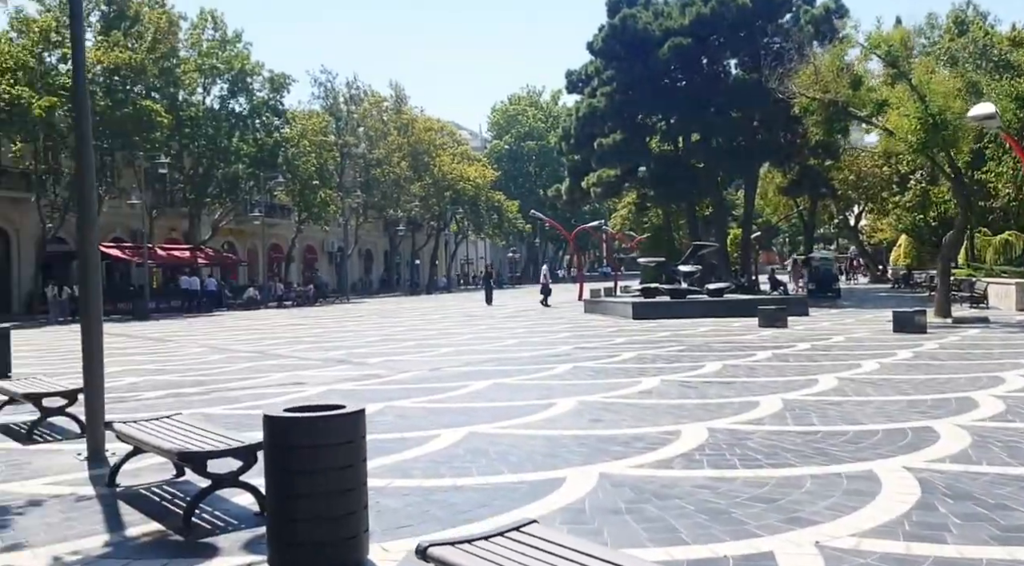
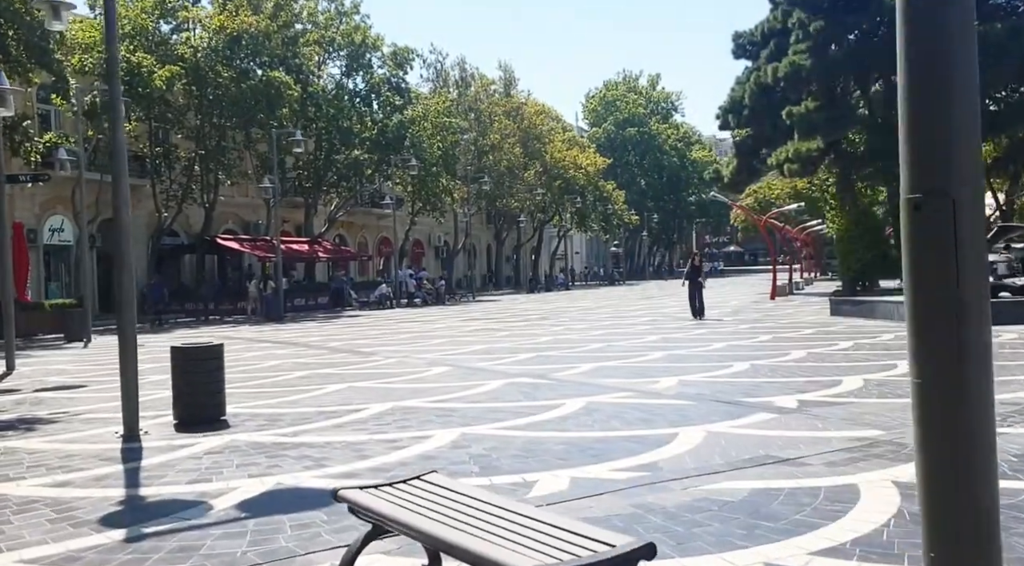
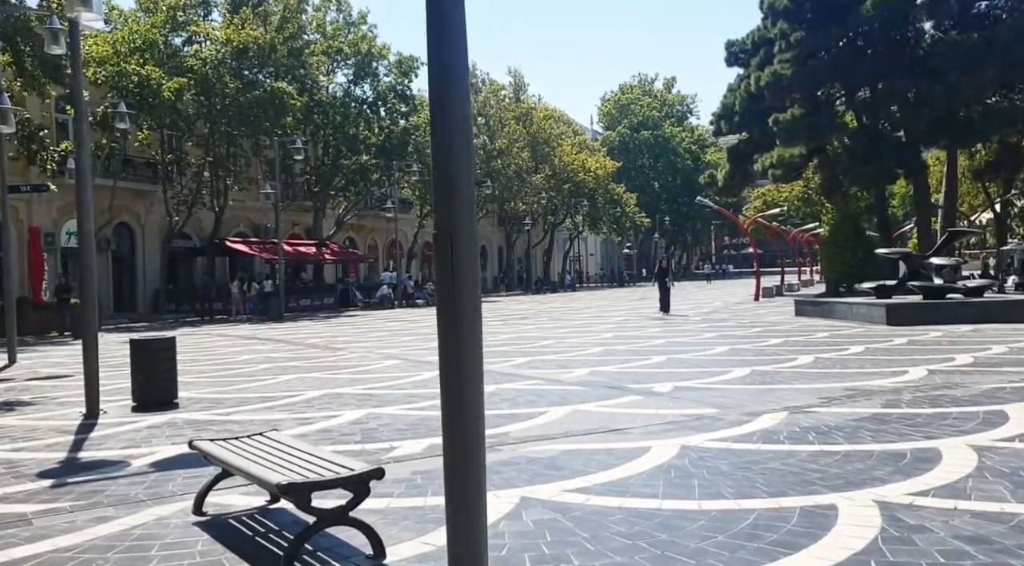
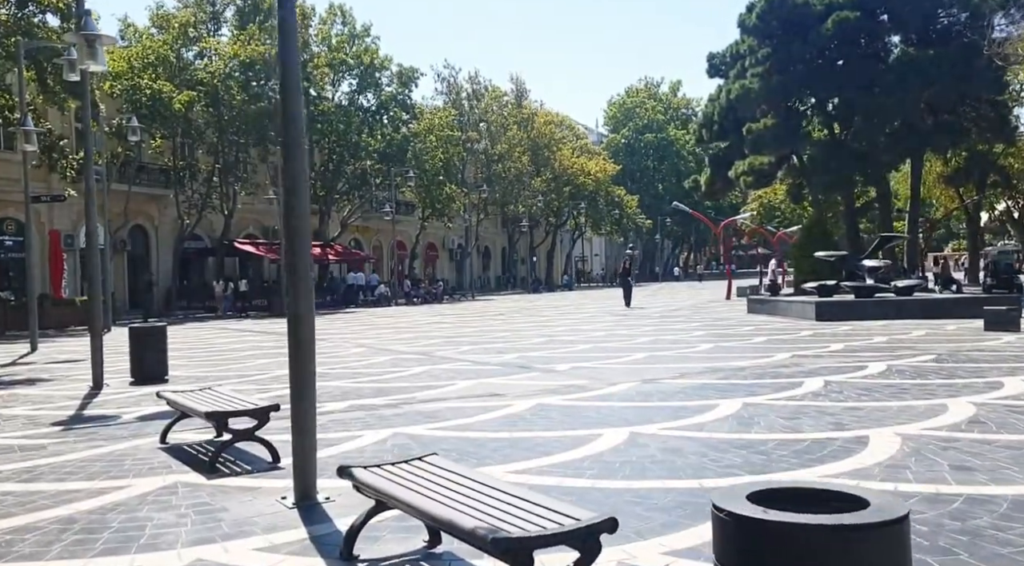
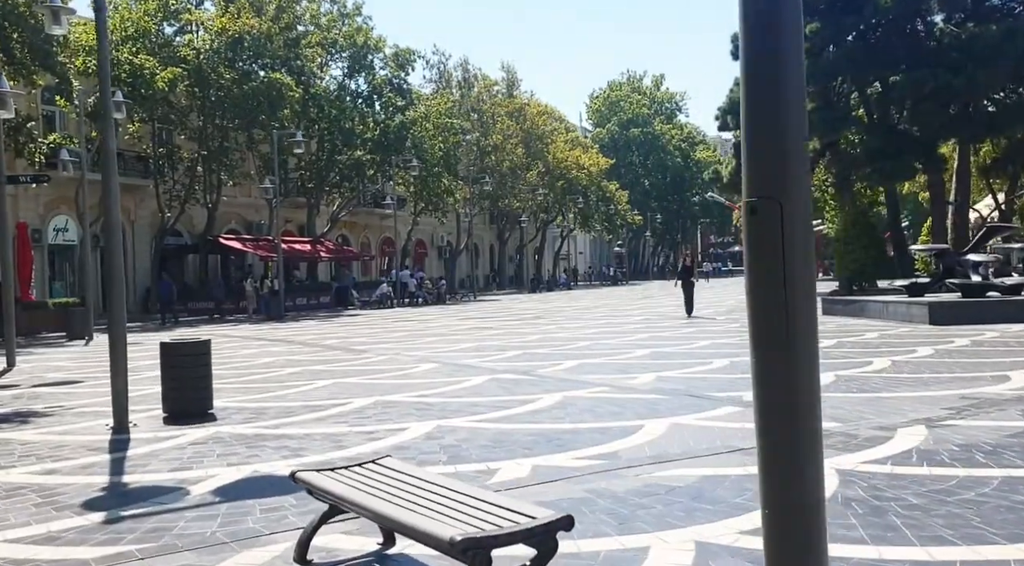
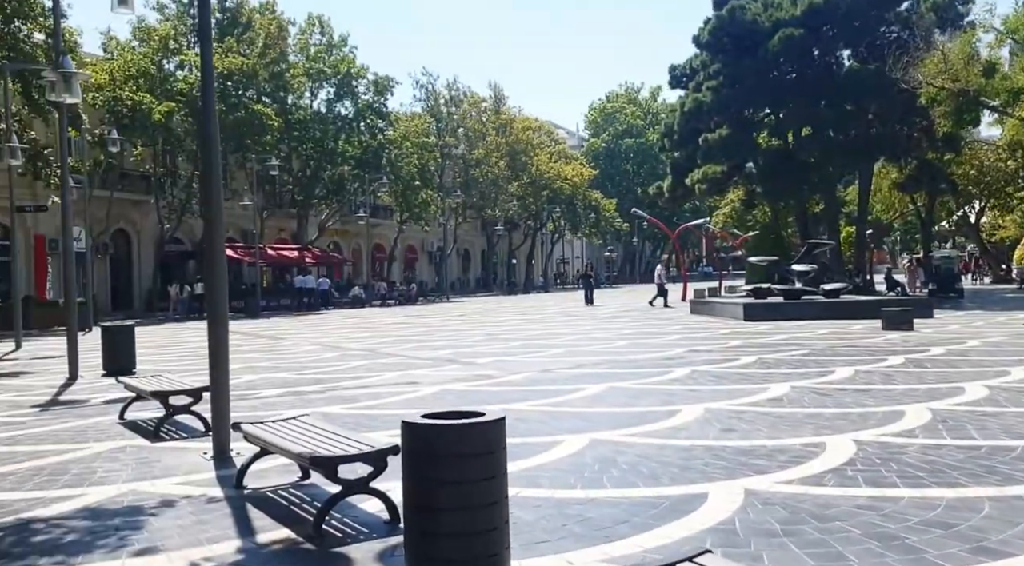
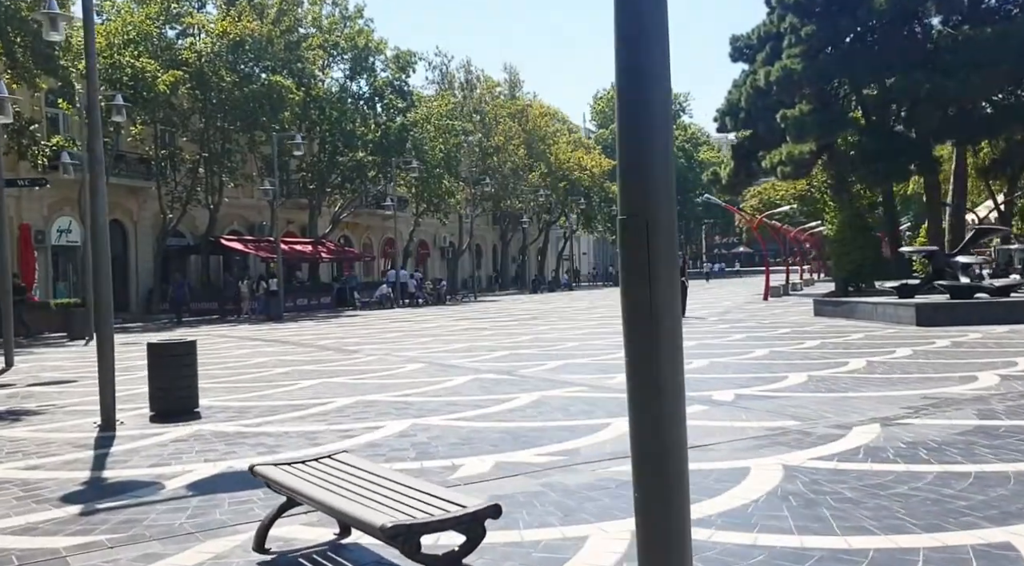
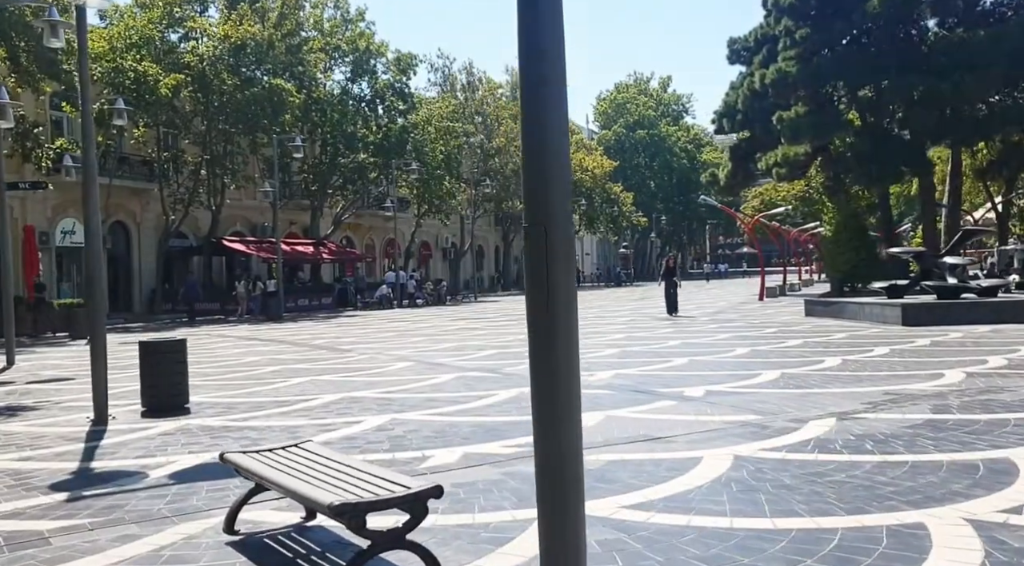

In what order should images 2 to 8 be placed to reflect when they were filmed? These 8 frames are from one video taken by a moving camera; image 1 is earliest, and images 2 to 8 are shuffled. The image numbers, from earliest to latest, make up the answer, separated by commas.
6, 4, 3, 8, 7, 5, 2
